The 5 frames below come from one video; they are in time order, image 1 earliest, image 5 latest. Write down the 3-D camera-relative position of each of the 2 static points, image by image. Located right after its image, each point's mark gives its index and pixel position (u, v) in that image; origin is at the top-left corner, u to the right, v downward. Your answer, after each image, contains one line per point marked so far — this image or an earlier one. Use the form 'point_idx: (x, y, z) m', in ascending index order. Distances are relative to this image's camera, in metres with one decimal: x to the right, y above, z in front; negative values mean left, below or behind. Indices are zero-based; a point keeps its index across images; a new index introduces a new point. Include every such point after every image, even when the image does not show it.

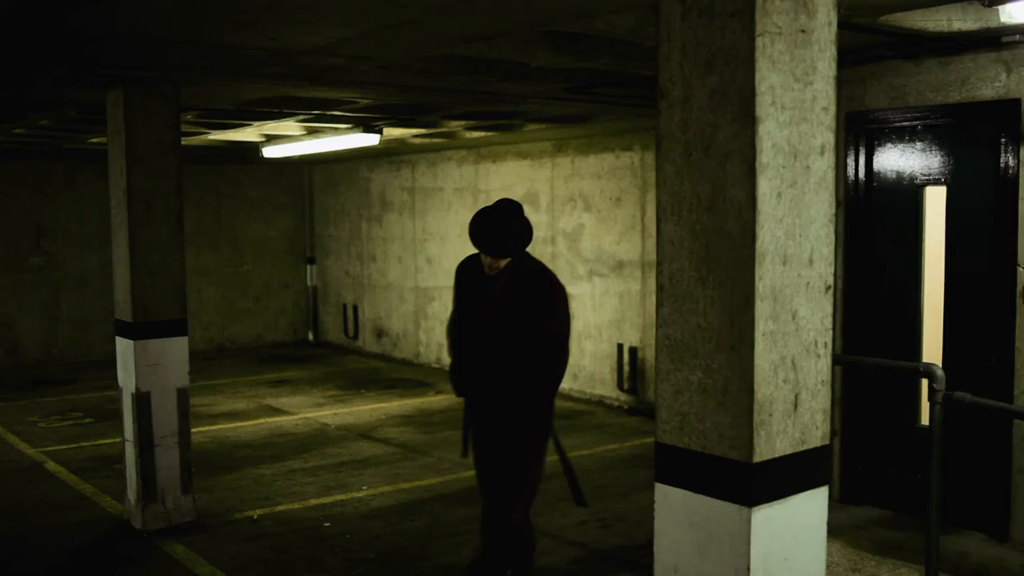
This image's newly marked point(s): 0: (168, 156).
0: (-2.5, +1.0, +6.9) m
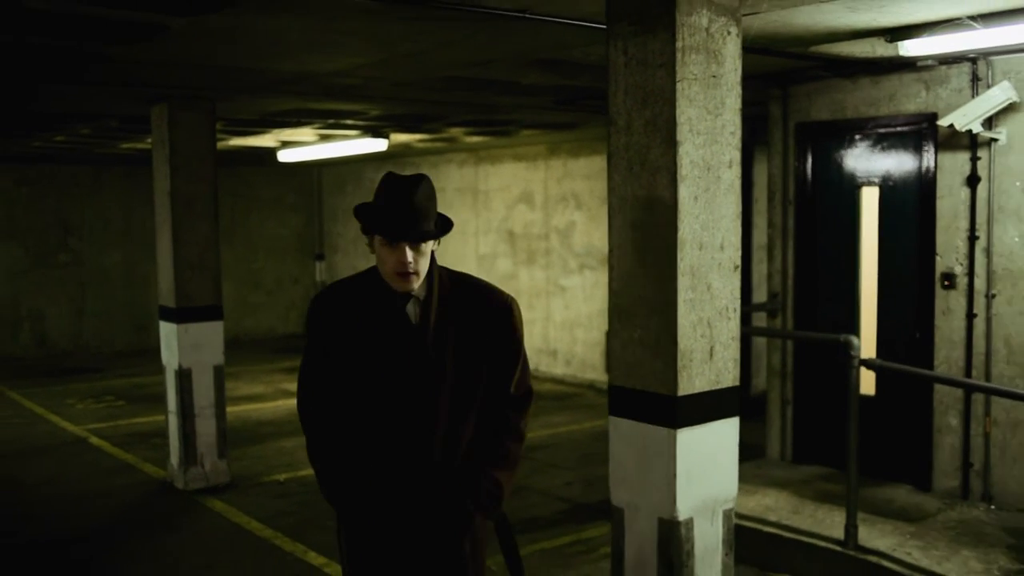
0: (-2.6, +1.1, +7.9) m
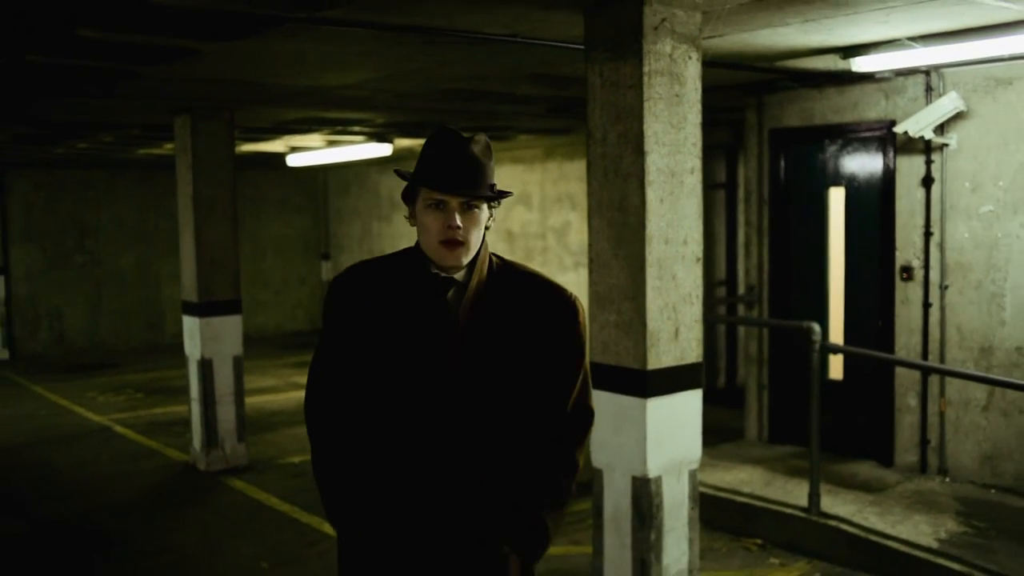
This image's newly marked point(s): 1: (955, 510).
0: (-2.6, +1.1, +8.5) m
1: (+3.1, -1.5, +6.5) m
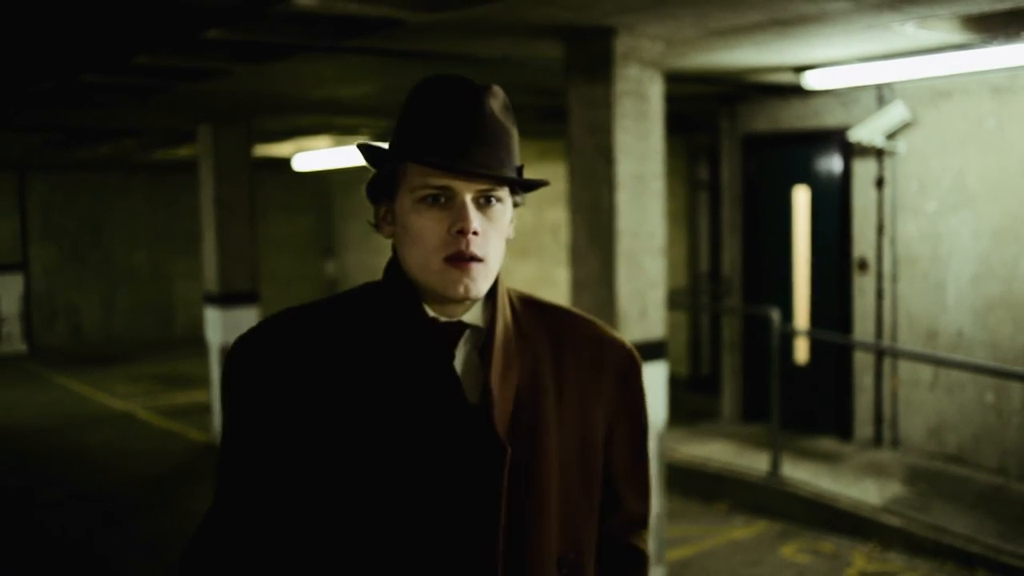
0: (-2.7, +1.2, +9.3) m
1: (+3.0, -1.5, +7.3) m
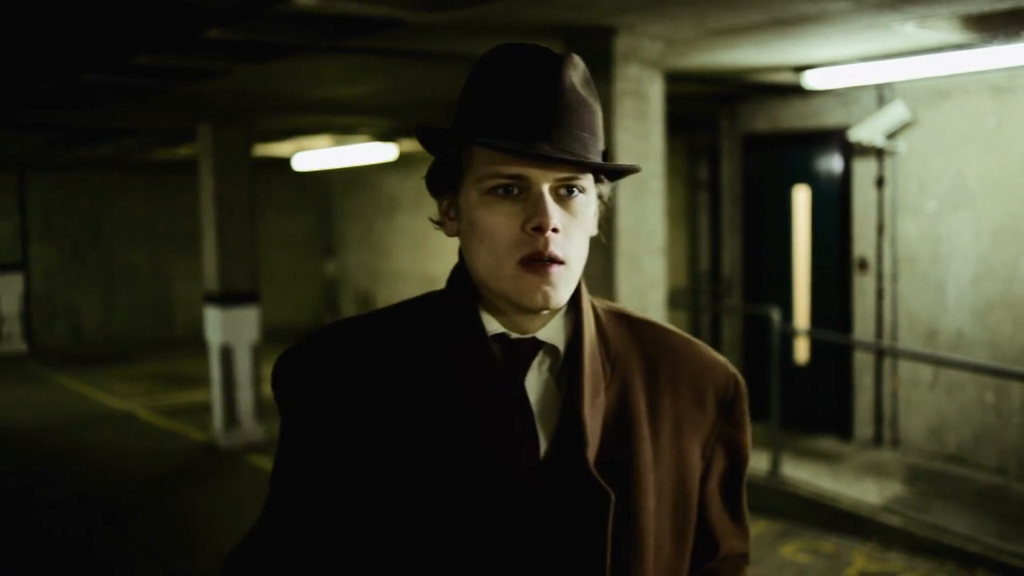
0: (-2.7, +1.2, +9.3) m
1: (+3.0, -1.5, +7.3) m
